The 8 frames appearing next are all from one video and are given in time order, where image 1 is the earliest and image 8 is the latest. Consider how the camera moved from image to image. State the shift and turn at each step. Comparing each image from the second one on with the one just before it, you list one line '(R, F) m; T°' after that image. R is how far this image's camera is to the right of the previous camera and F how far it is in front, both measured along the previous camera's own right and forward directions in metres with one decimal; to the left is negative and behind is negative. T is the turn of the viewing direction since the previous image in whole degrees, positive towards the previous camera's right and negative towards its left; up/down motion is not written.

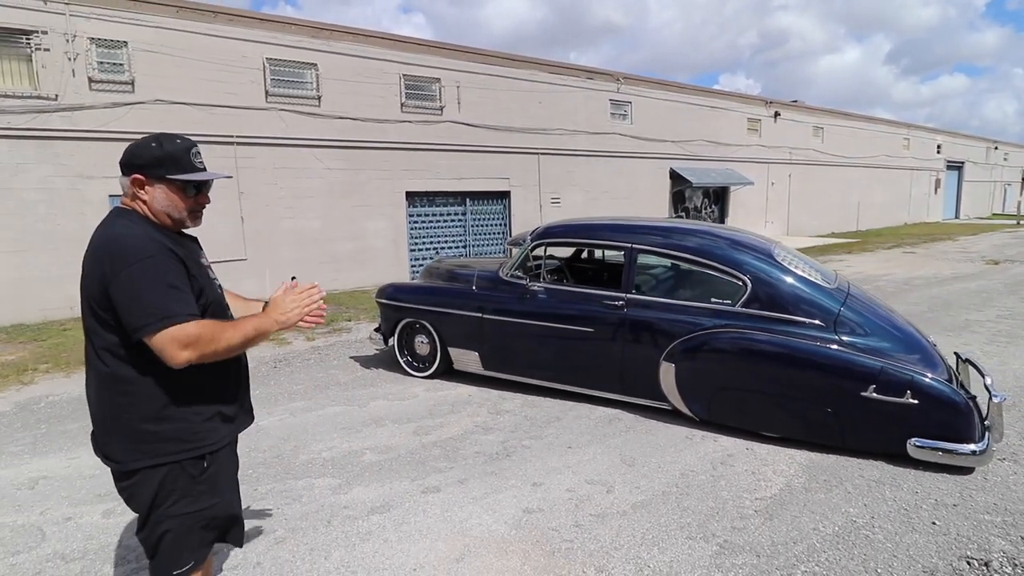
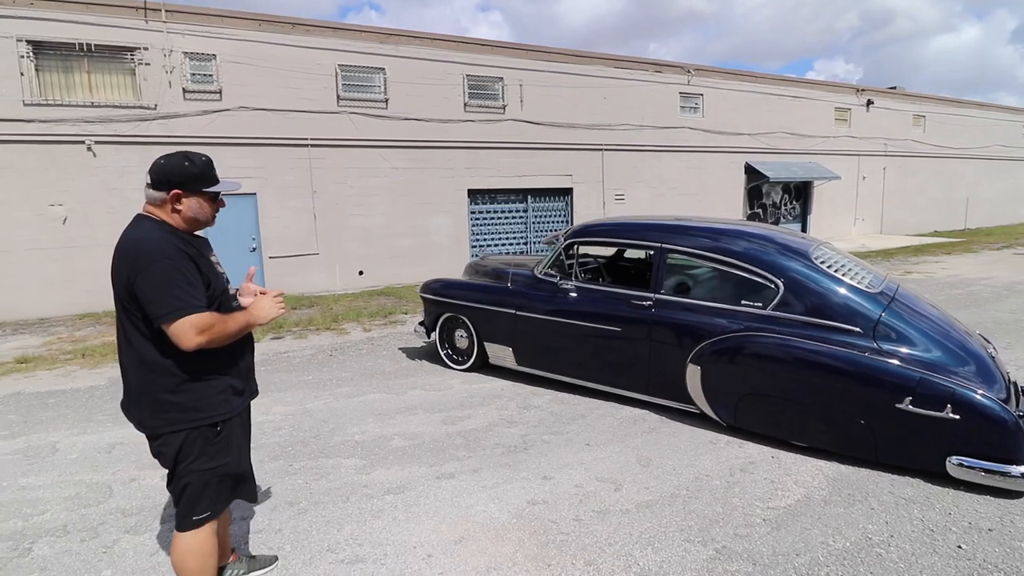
(+0.3, -0.1) m; -8°
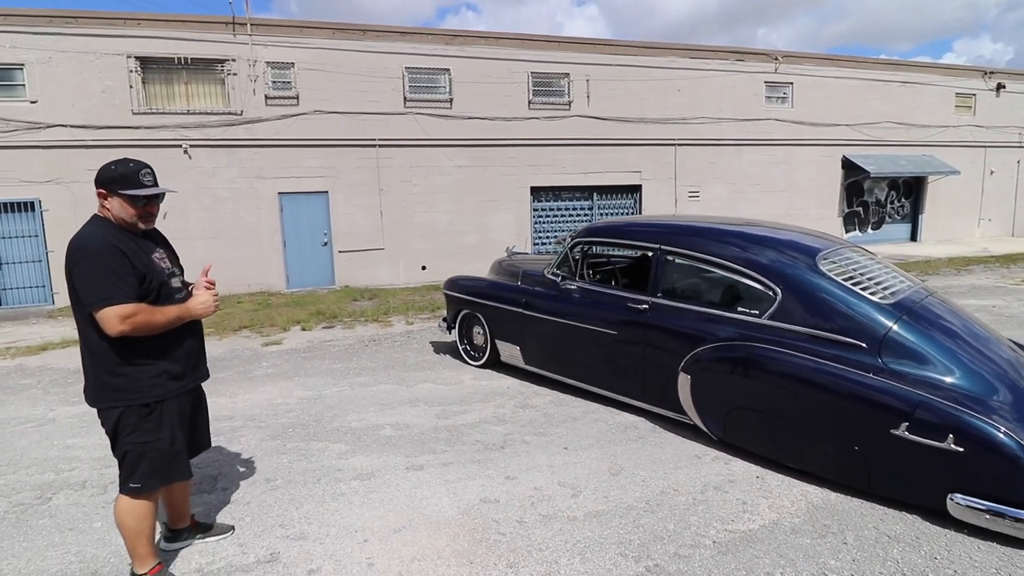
(+0.7, +0.1) m; -9°
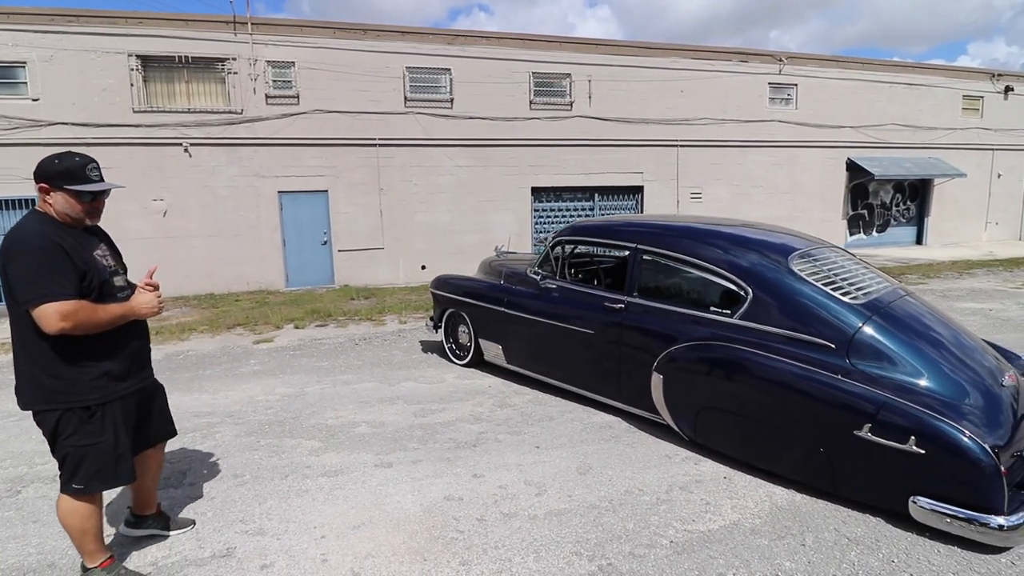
(+0.2, 0.0) m; -1°
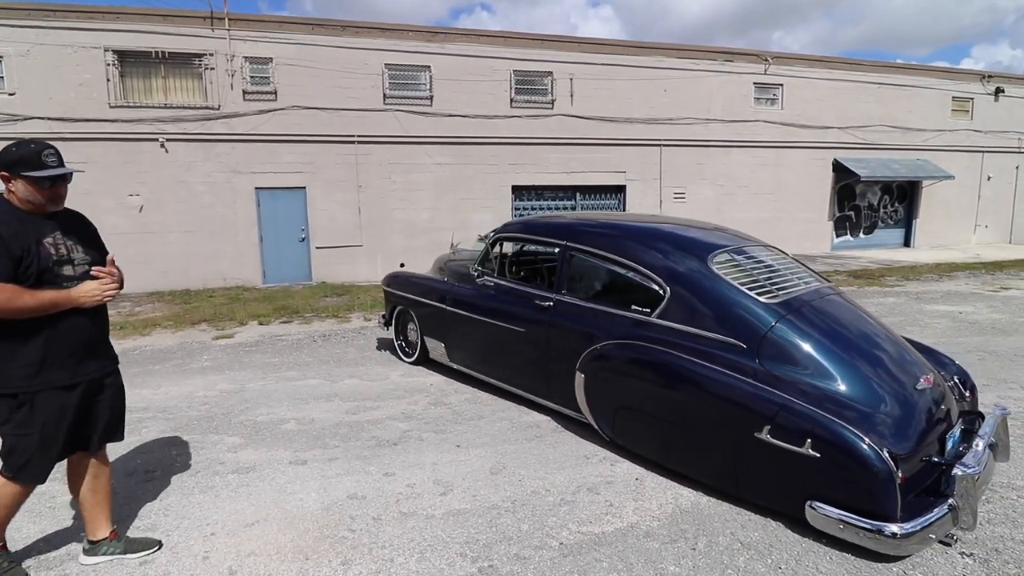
(+0.5, 0.0) m; 0°
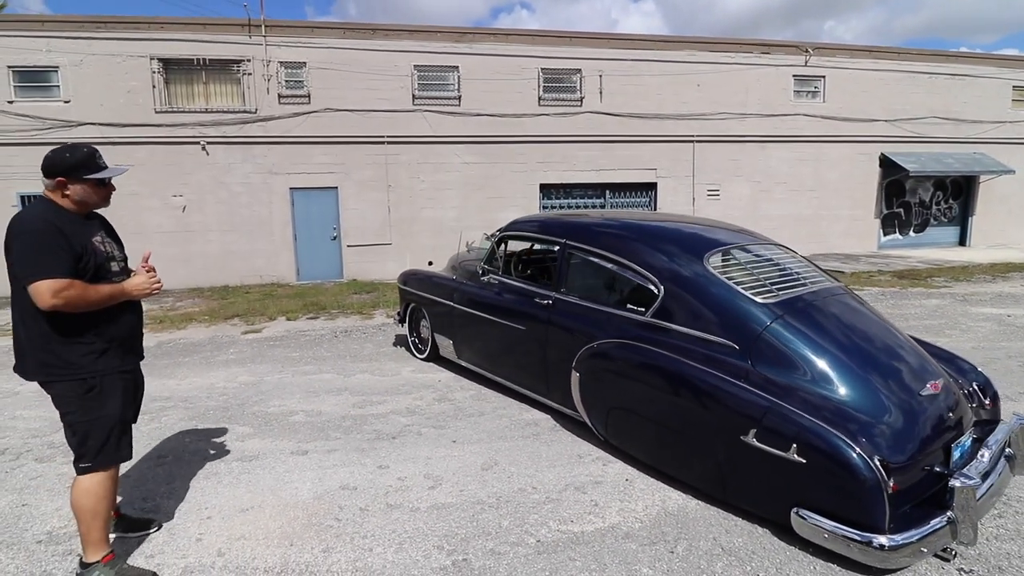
(+0.3, 0.0) m; -4°
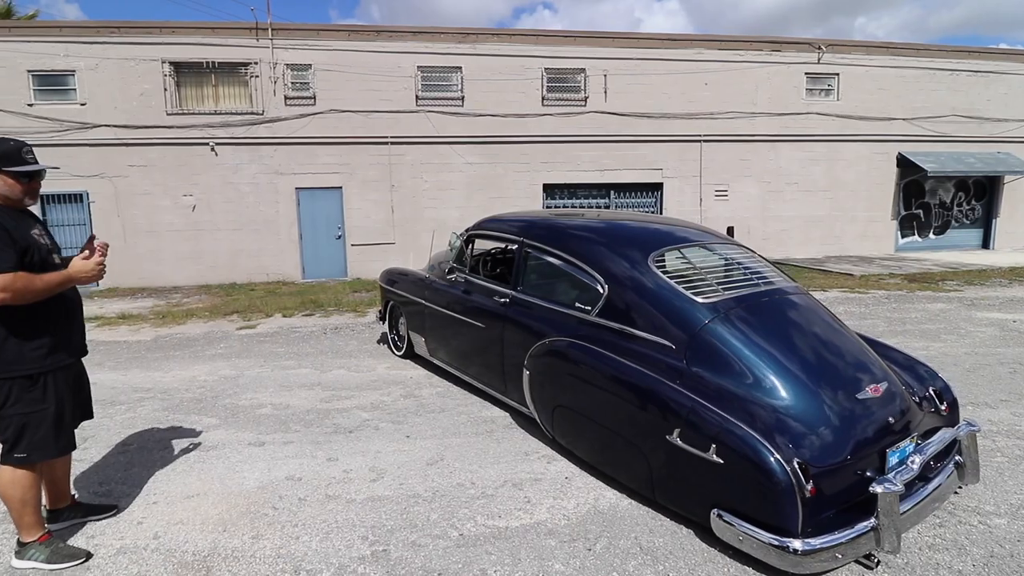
(+0.4, 0.0) m; -2°
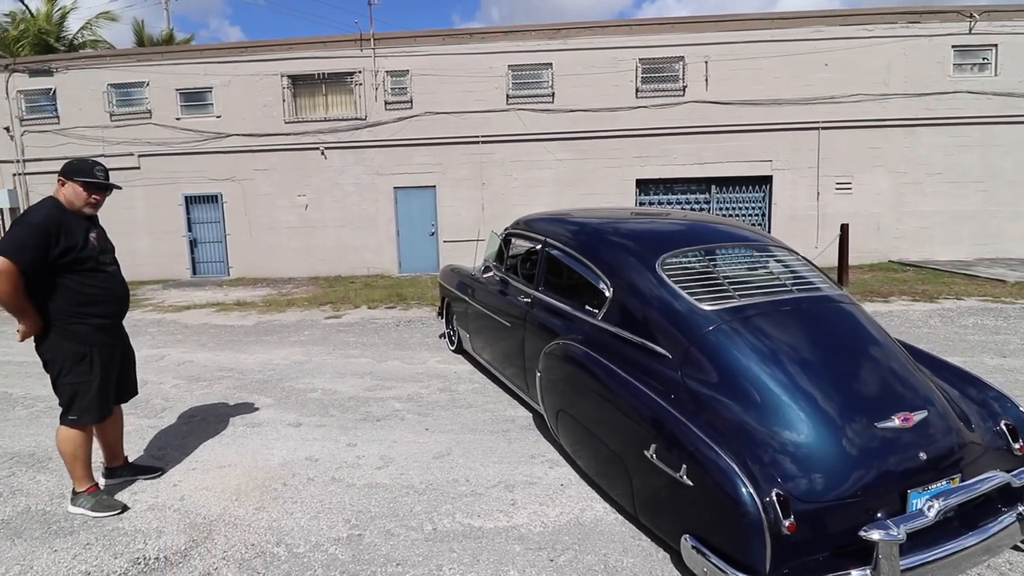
(+0.6, +0.1) m; -12°
